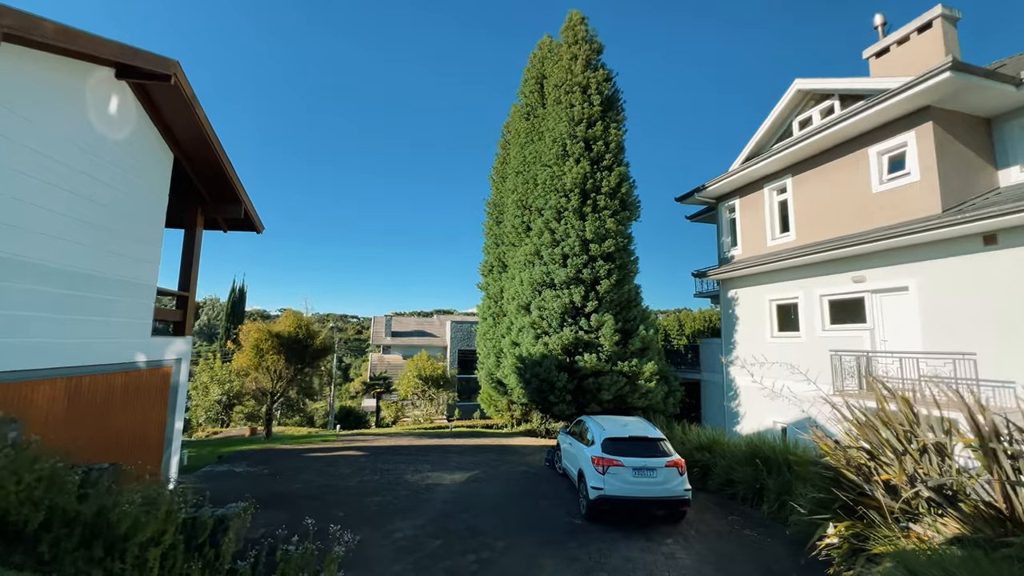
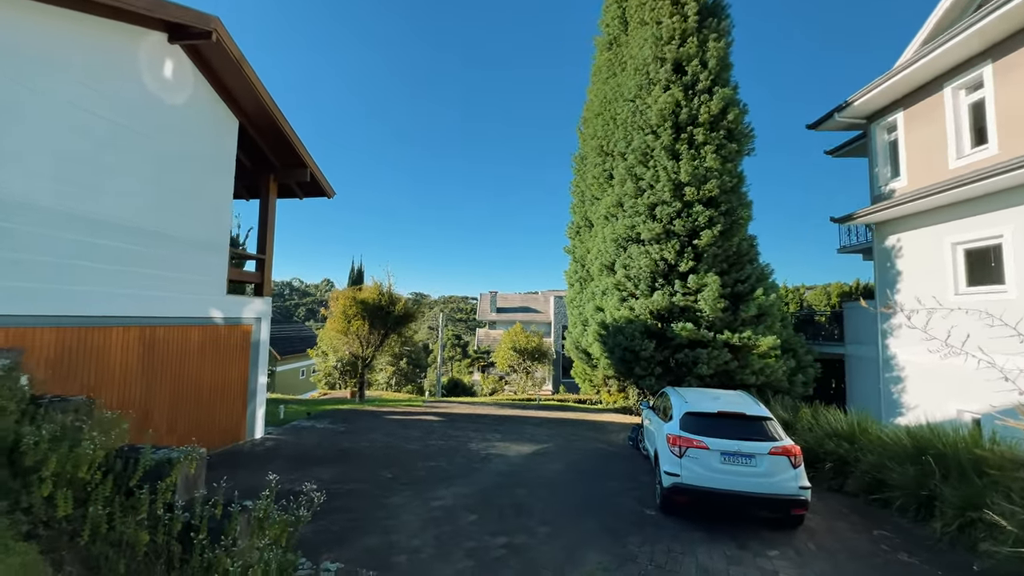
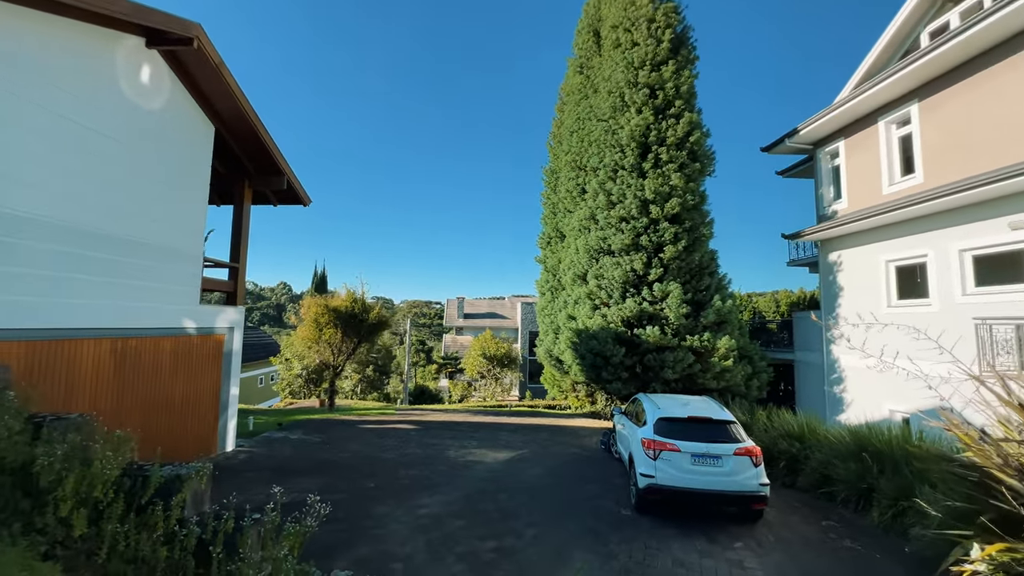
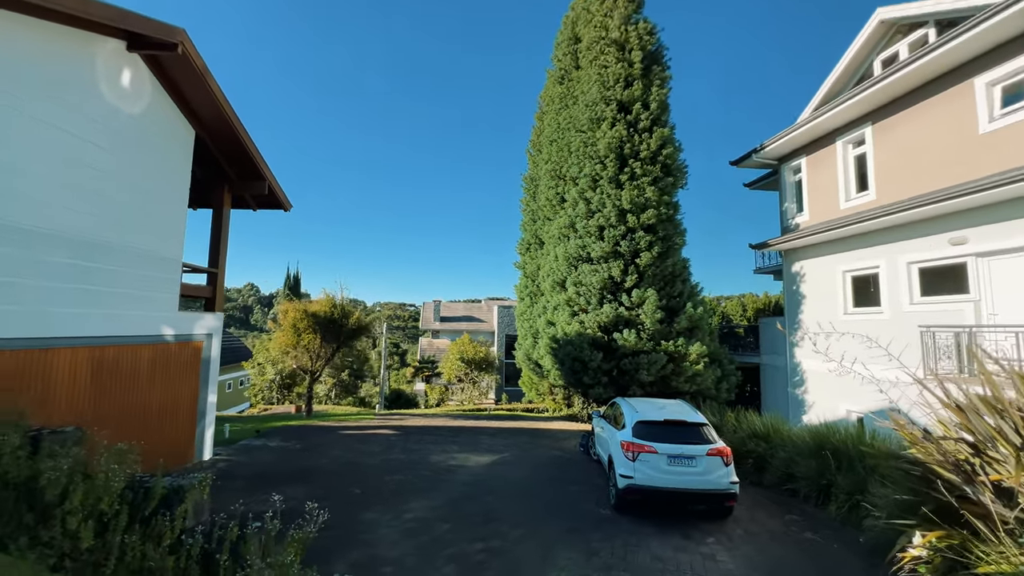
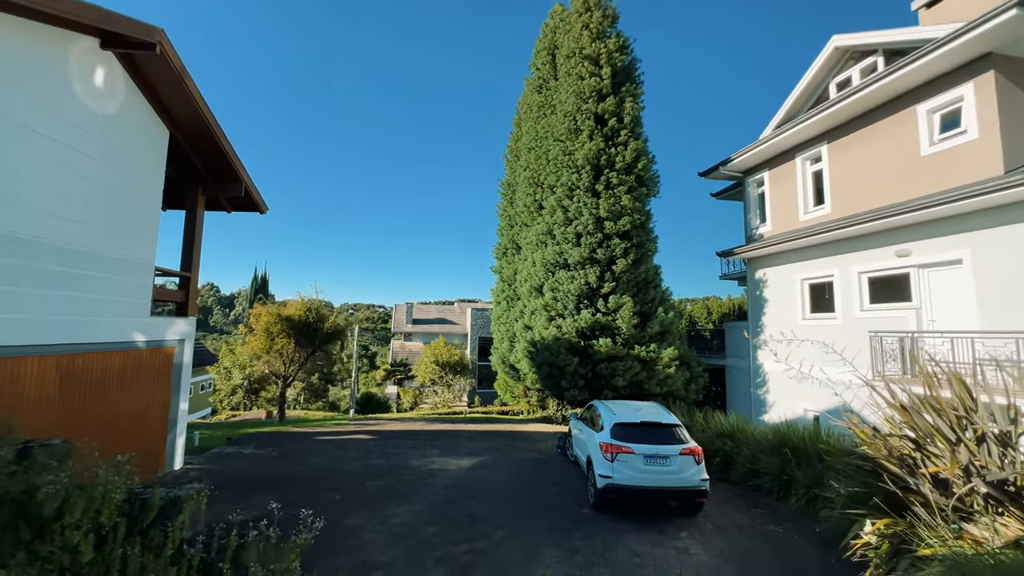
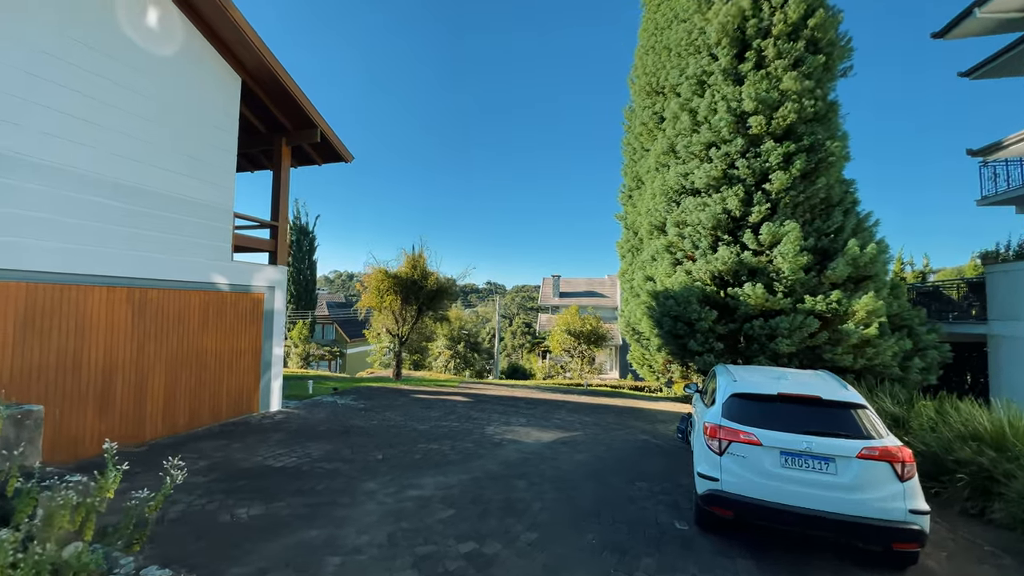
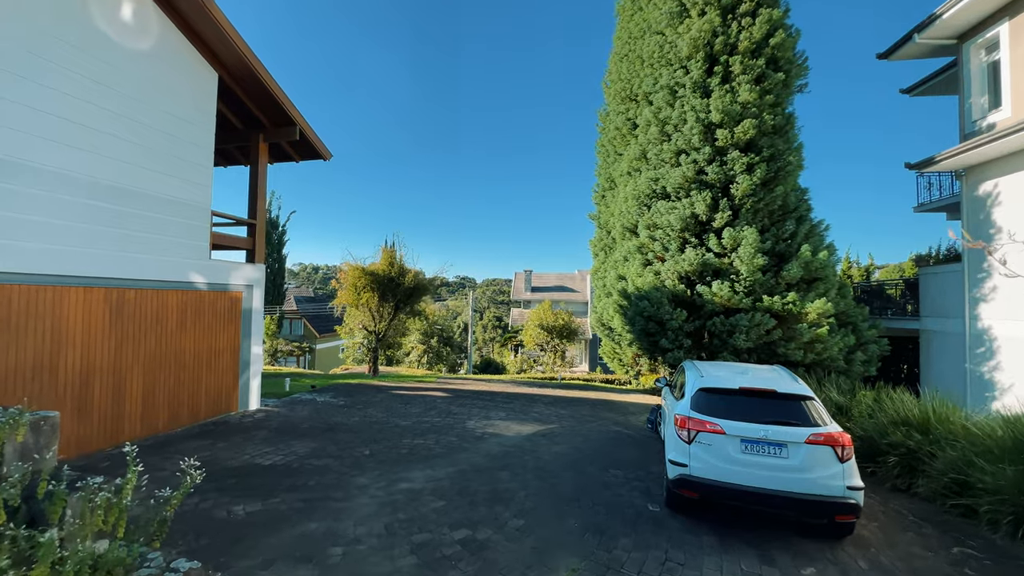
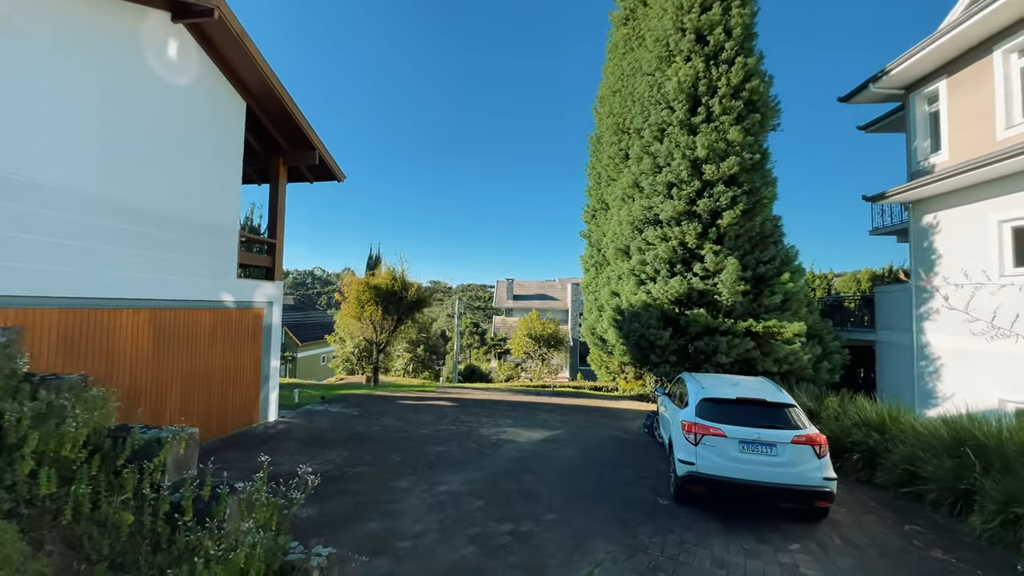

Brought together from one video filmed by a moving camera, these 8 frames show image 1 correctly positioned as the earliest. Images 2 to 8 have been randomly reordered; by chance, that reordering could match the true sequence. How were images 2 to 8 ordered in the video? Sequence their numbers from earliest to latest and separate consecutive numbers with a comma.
5, 4, 3, 2, 8, 7, 6
